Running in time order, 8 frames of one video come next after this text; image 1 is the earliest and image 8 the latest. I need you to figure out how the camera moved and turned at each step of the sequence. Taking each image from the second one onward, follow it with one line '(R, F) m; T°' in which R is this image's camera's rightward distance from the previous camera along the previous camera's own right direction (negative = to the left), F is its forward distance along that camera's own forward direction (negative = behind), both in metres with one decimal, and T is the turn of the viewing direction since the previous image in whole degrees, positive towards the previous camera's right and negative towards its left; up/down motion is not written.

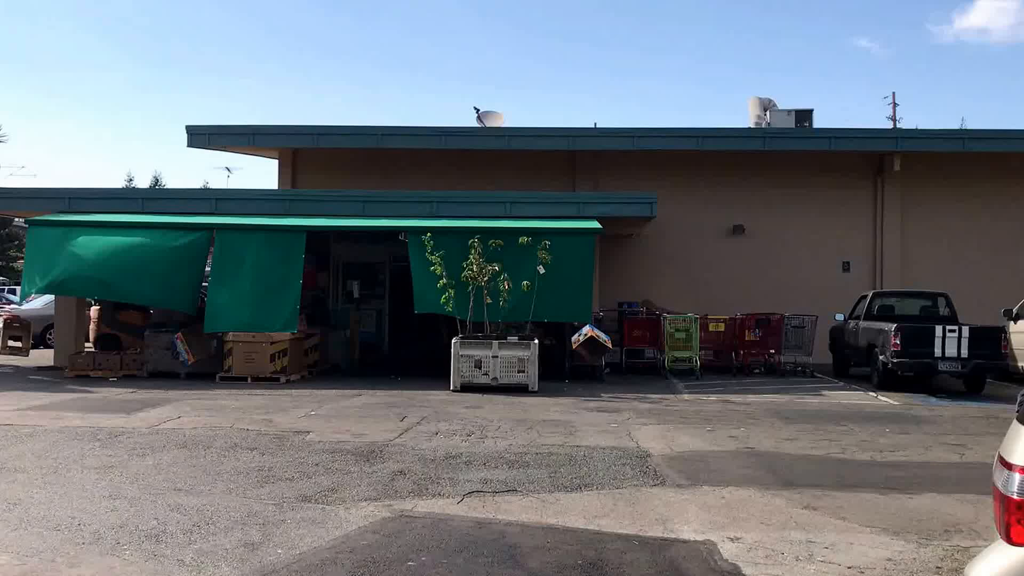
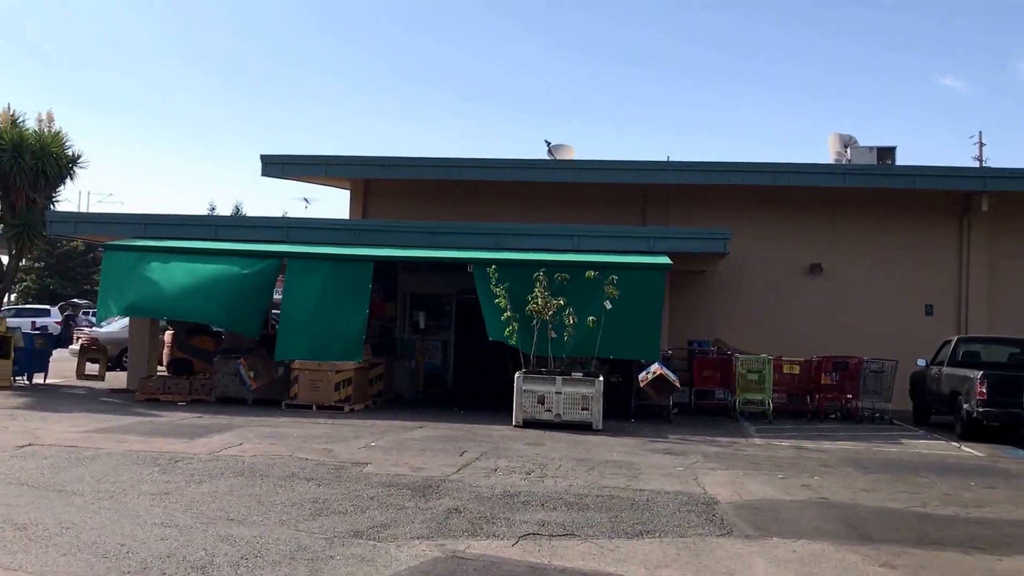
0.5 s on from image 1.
(+0.1, +0.3) m; -4°
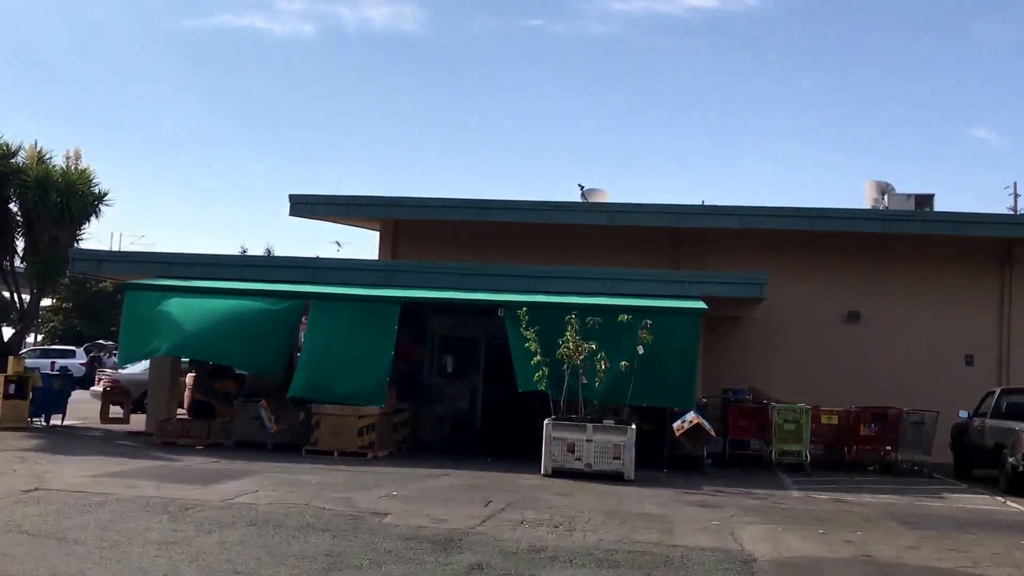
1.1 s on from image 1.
(0.0, +0.4) m; -2°
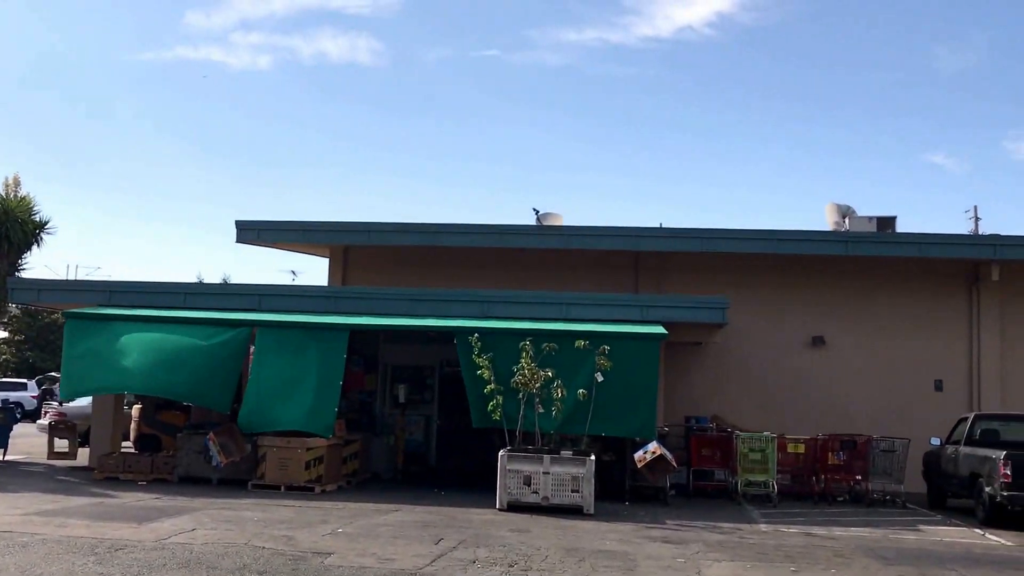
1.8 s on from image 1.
(+0.1, +0.6) m; +2°
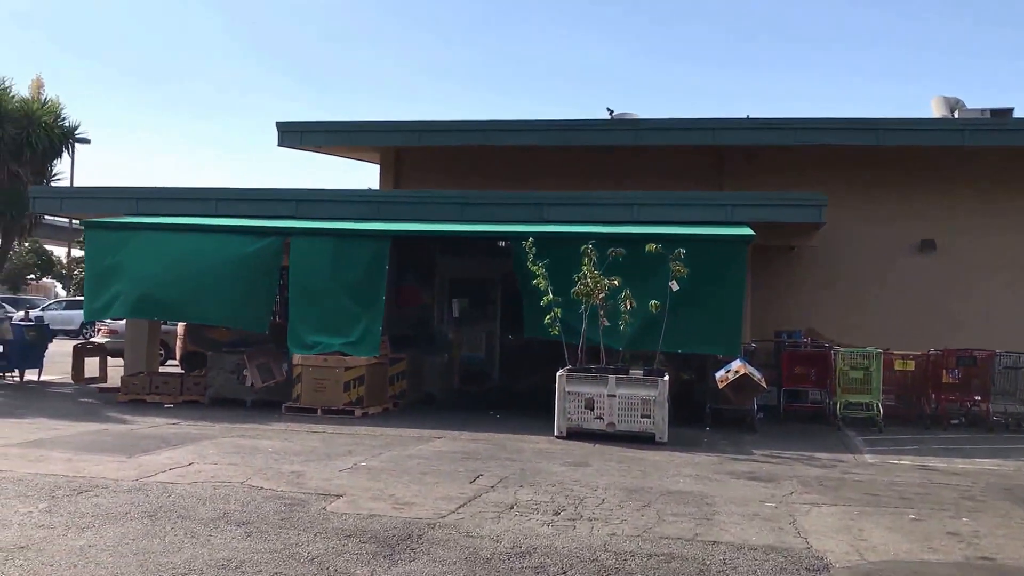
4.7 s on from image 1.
(+0.3, +1.9) m; -4°
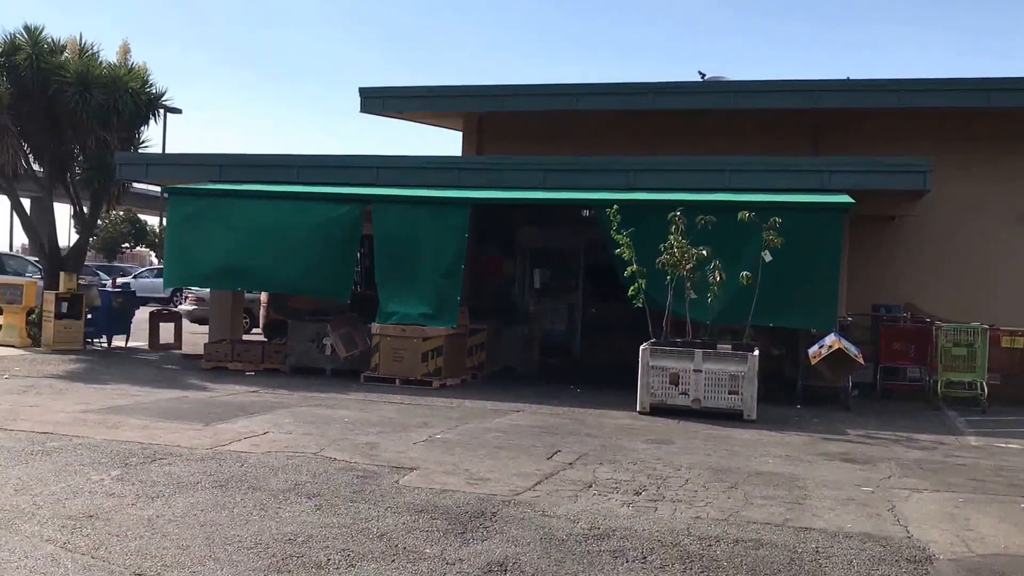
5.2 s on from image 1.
(0.0, +0.4) m; -4°
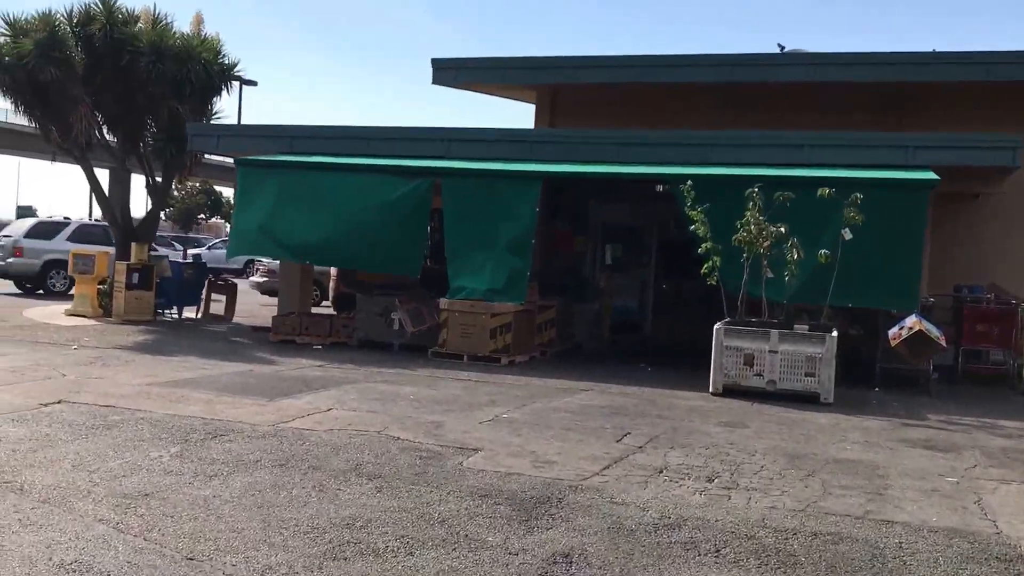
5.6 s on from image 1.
(0.0, +0.2) m; -4°
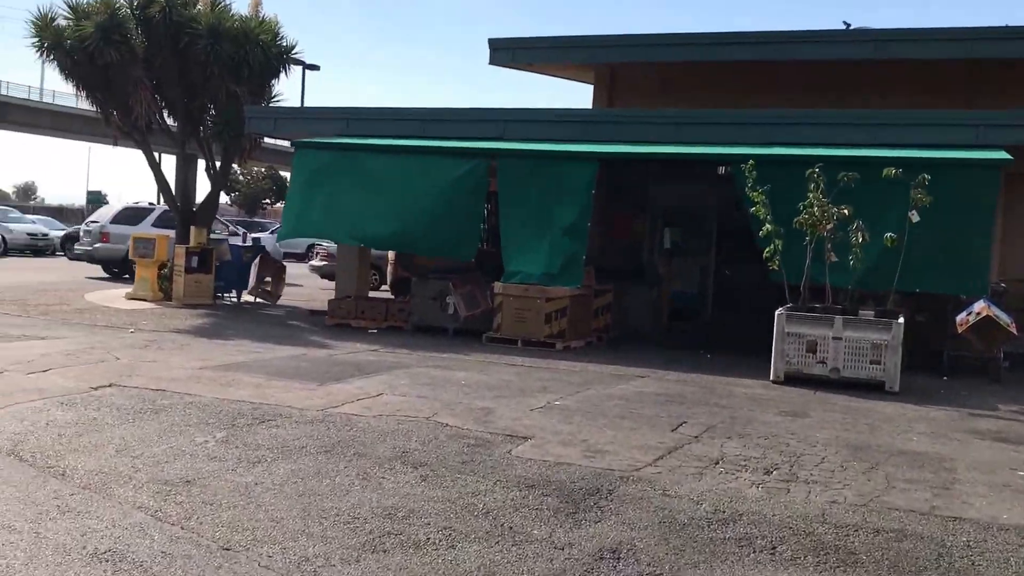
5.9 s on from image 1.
(+0.1, +0.2) m; -3°
